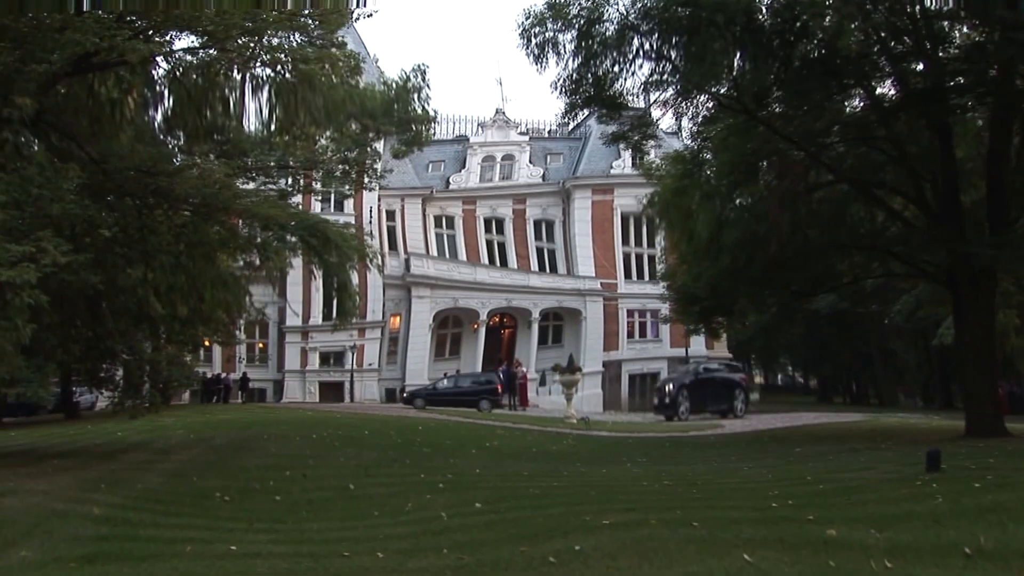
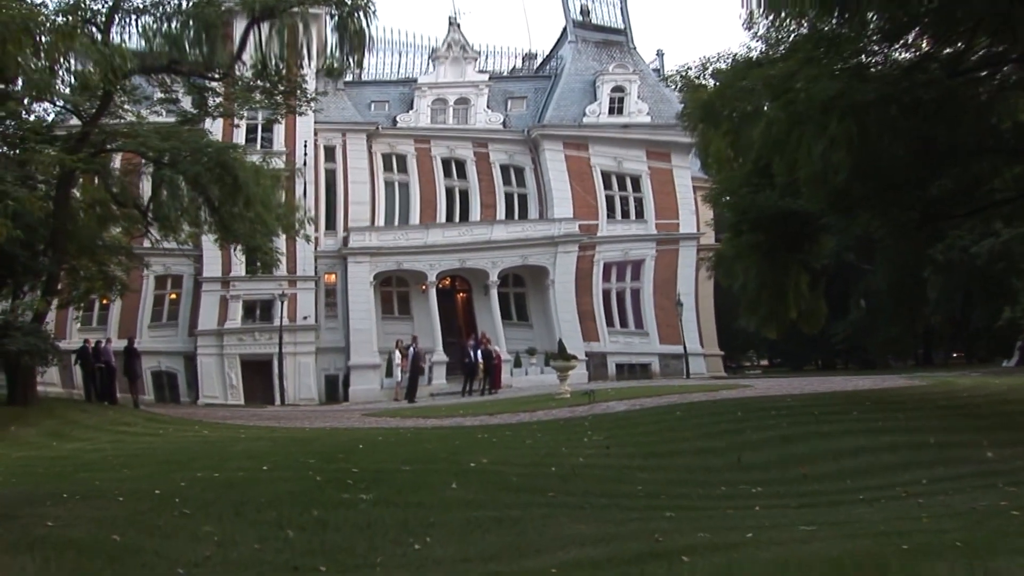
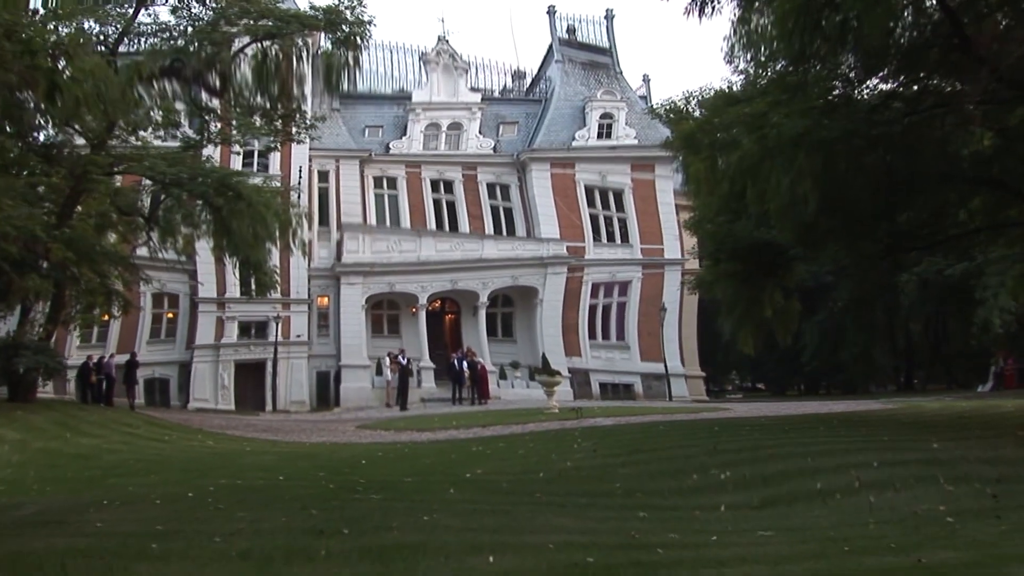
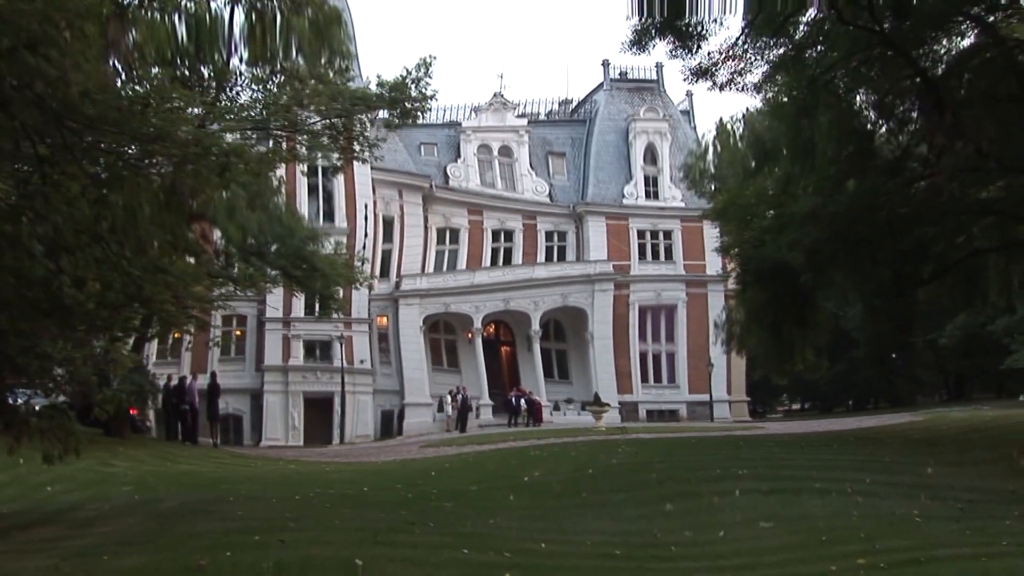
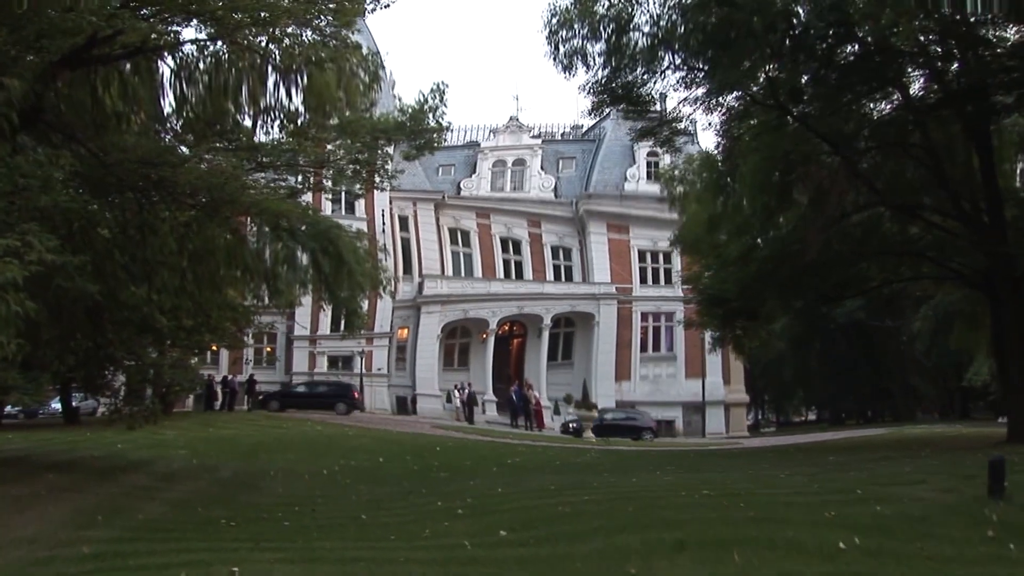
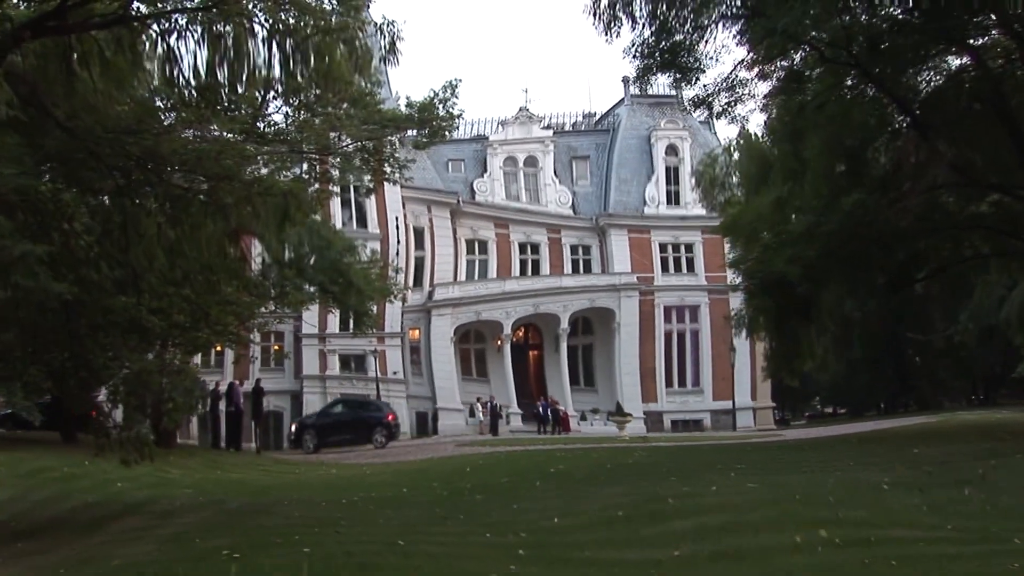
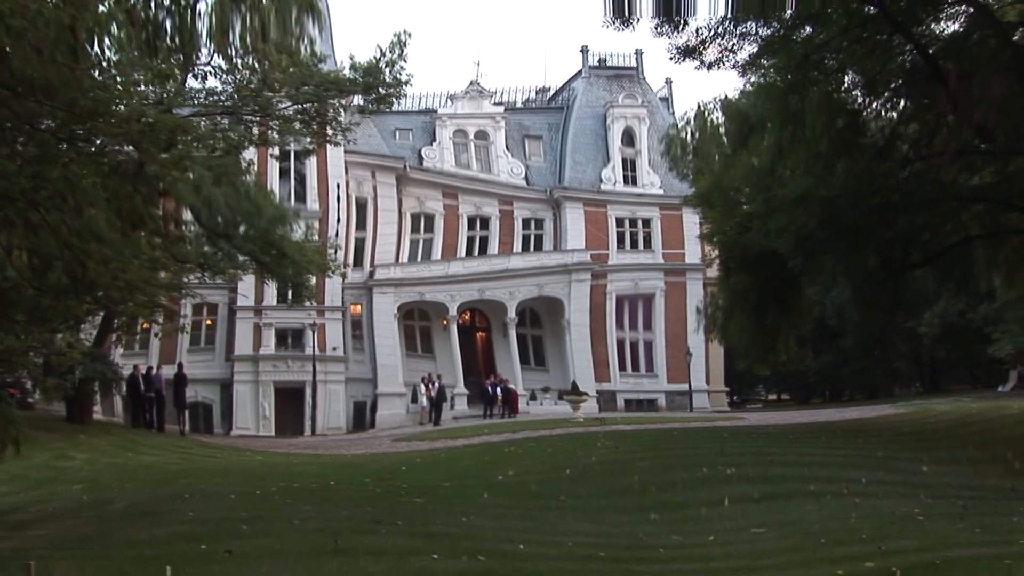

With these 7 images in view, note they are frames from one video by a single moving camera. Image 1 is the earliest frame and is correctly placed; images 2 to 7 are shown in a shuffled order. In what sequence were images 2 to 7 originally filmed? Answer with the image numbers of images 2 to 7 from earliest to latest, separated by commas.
5, 6, 4, 7, 3, 2
